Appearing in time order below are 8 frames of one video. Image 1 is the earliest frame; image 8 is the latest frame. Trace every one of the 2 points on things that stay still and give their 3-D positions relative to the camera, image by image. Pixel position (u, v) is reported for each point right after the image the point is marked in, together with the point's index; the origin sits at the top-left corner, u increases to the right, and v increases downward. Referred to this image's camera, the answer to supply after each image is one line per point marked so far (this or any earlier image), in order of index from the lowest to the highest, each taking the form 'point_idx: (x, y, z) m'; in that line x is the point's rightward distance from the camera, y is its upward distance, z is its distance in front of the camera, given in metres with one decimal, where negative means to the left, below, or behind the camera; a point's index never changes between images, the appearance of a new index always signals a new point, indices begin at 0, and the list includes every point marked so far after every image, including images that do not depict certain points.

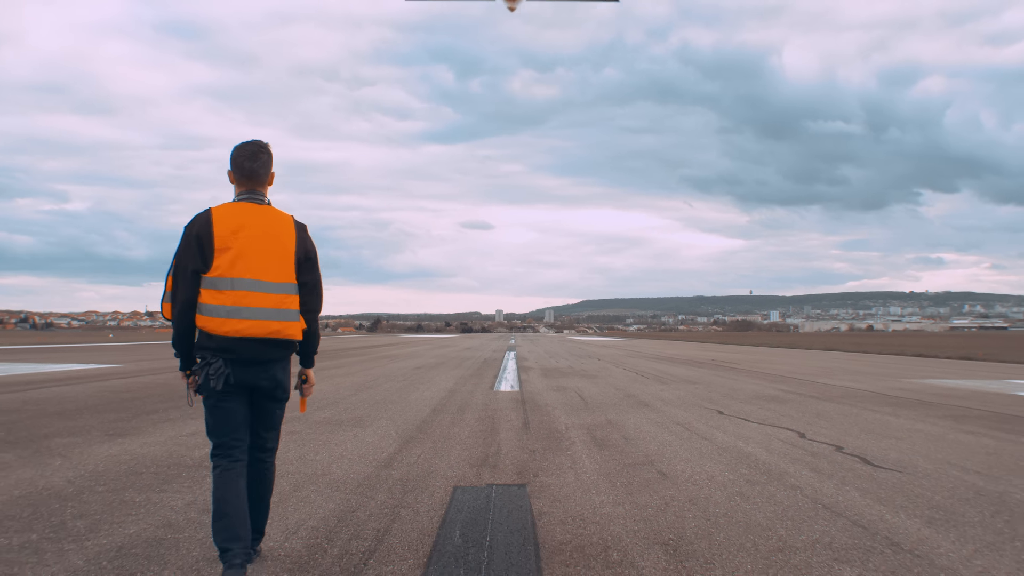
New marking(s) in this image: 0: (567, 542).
0: (+0.3, -1.3, +2.8) m
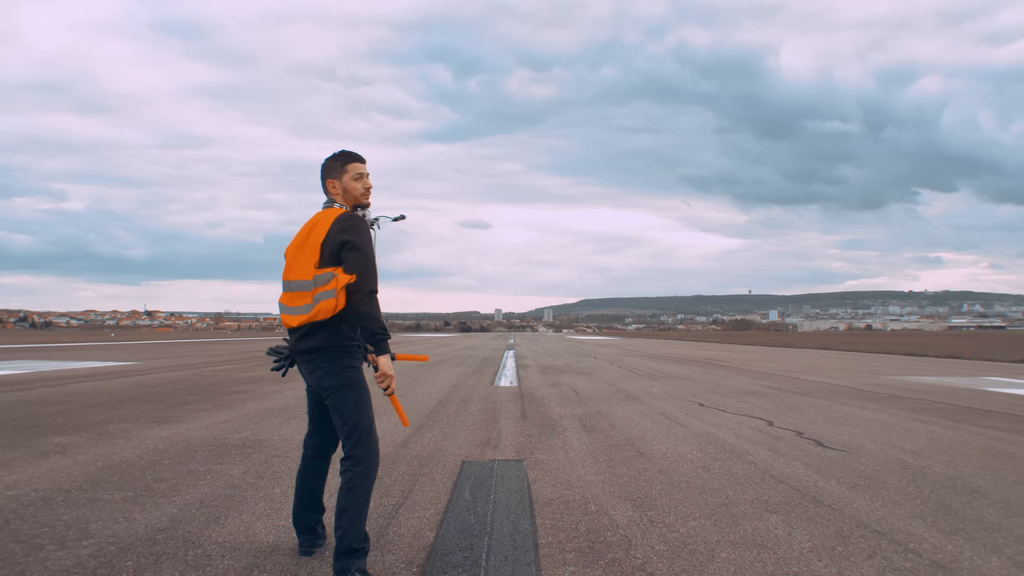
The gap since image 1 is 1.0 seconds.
0: (+0.3, -1.3, +3.5) m
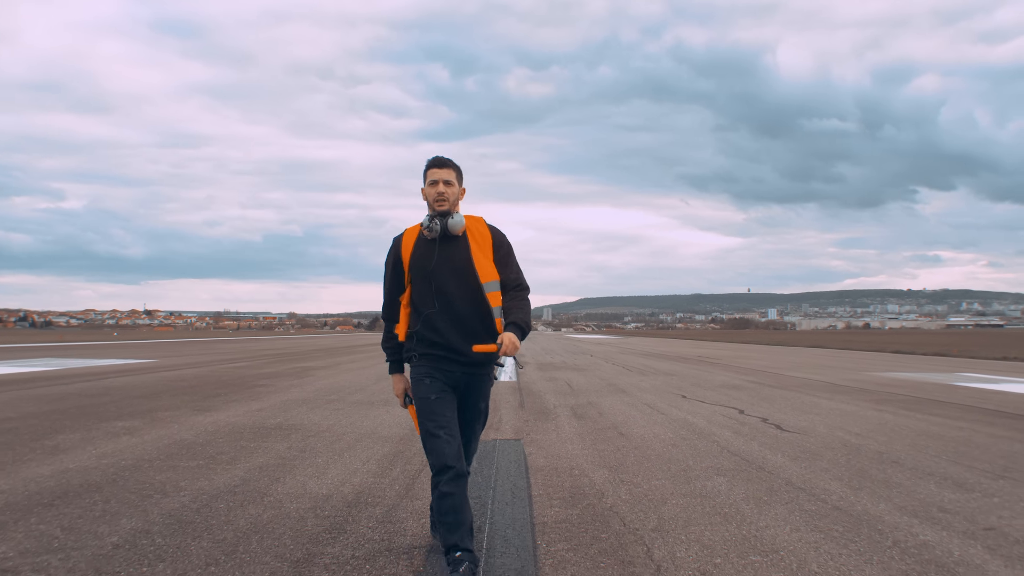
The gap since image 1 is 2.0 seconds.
0: (+0.3, -1.4, +4.3) m
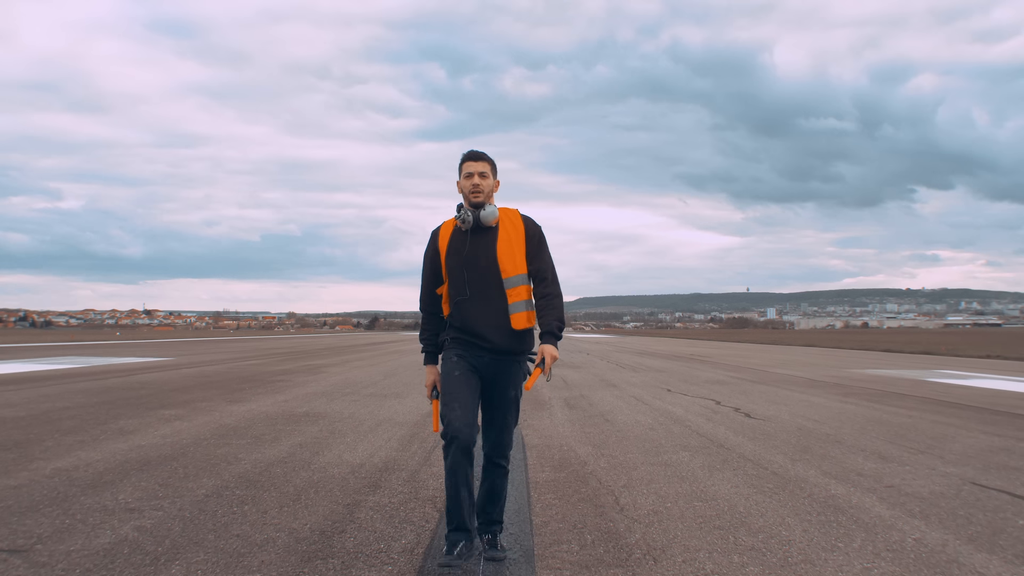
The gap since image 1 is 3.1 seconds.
0: (+0.2, -1.4, +5.1) m
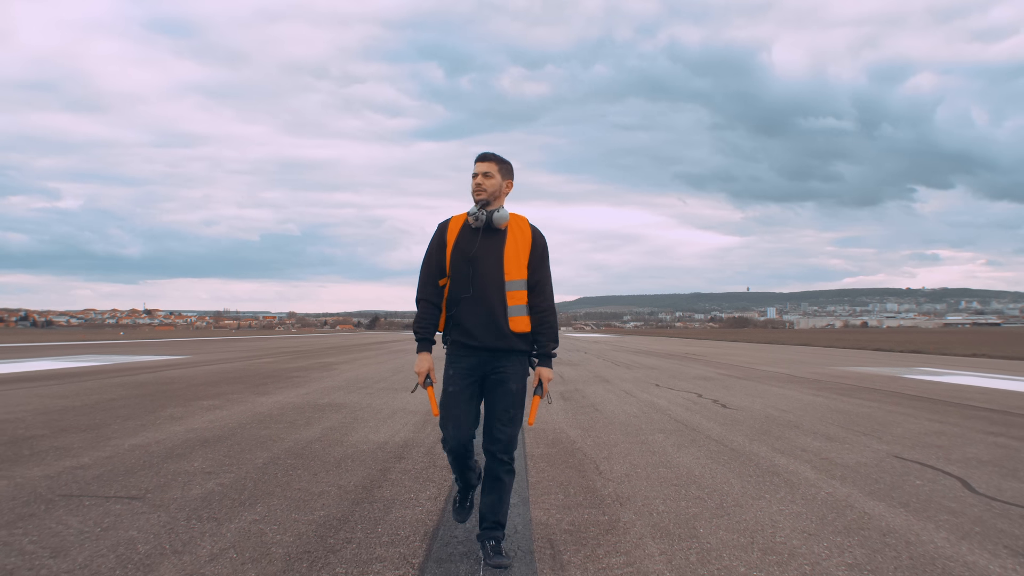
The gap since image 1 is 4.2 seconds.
0: (+0.3, -1.5, +5.9) m
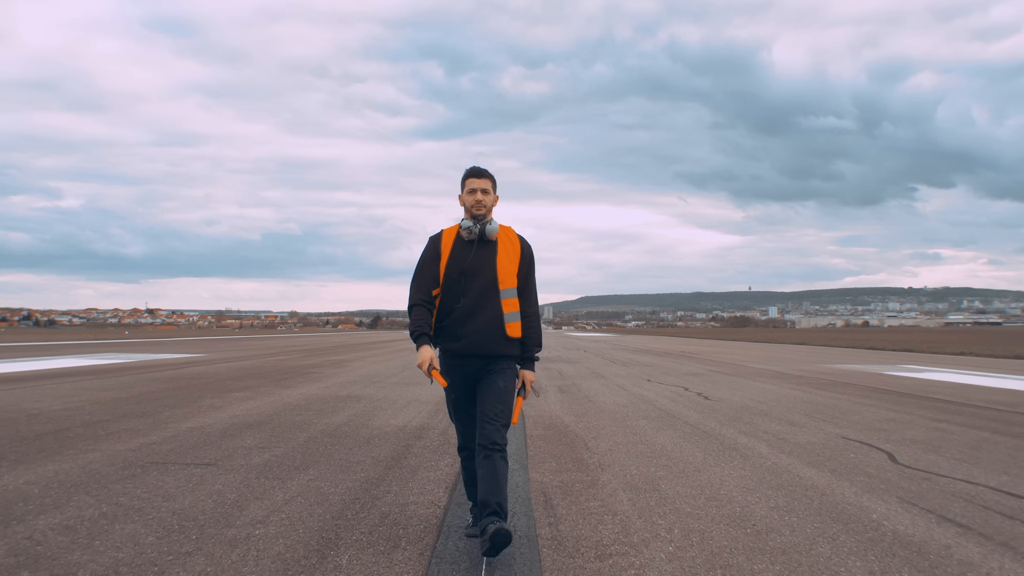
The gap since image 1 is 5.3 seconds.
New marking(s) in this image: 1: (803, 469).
0: (+0.3, -1.5, +6.7) m
1: (+2.1, -1.3, +4.1) m
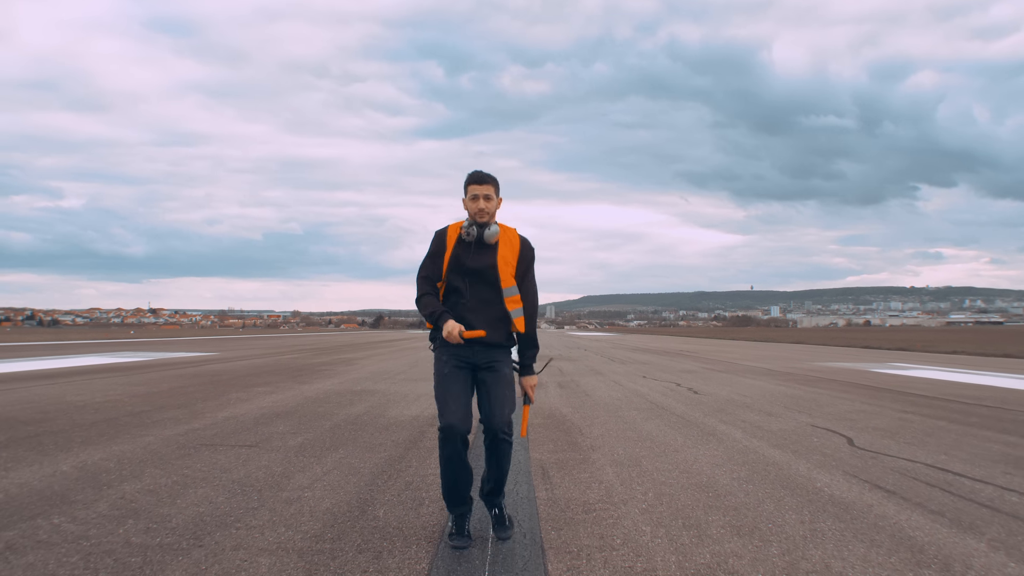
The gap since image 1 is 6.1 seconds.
0: (+0.3, -1.5, +7.3) m
1: (+2.2, -1.4, +4.7) m
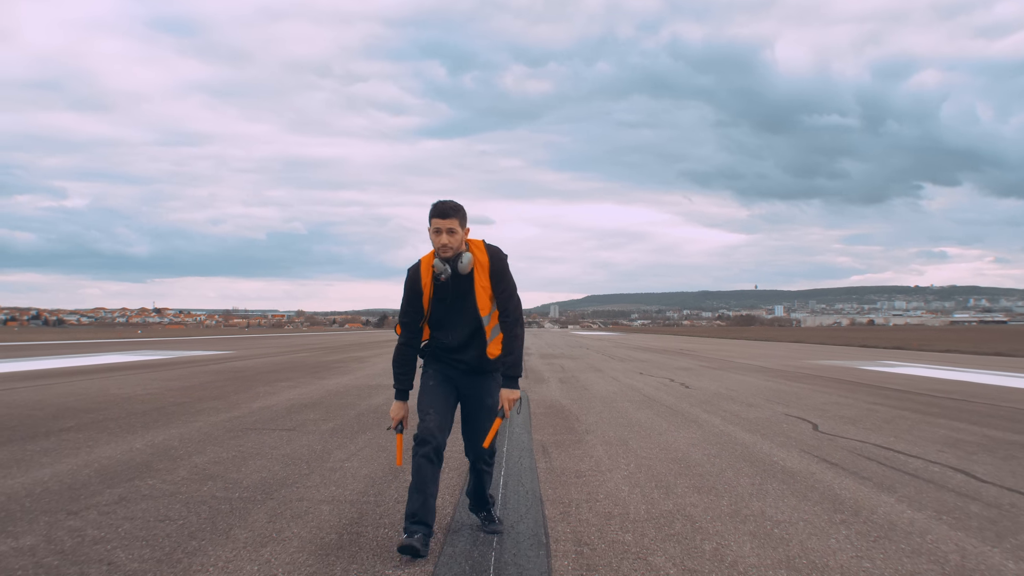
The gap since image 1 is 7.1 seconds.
0: (+0.4, -1.6, +8.0) m
1: (+2.2, -1.4, +5.4) m
